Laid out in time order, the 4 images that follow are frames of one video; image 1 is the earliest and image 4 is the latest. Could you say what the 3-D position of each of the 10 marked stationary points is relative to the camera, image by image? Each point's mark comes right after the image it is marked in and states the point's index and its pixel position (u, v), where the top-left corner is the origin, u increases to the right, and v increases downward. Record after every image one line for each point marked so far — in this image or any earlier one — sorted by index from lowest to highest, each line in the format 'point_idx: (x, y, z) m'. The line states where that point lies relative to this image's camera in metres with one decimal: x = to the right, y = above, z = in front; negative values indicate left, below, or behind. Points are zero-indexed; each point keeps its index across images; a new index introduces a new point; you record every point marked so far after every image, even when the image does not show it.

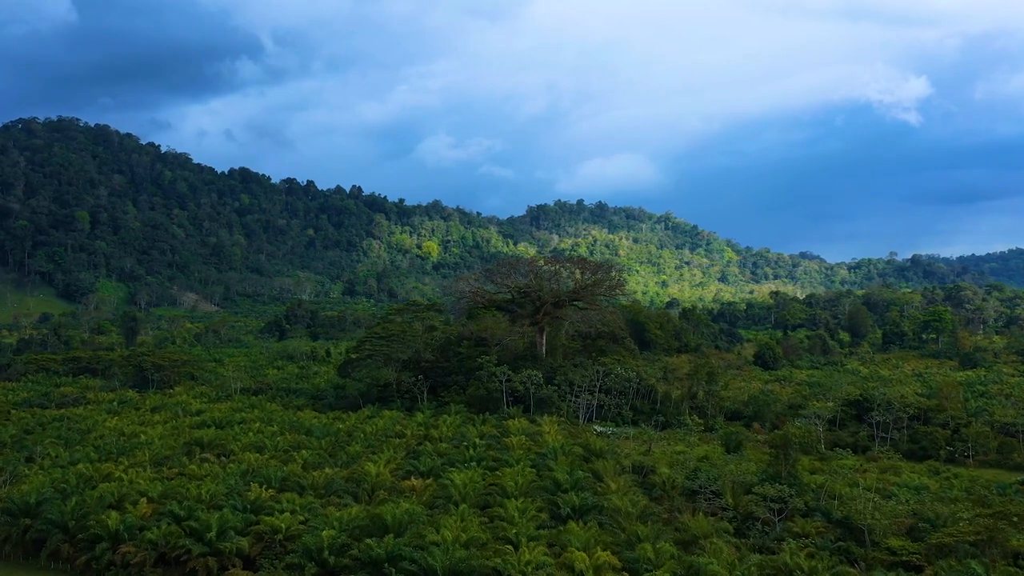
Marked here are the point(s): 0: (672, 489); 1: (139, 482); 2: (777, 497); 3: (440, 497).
0: (+4.0, -5.0, +17.0) m
1: (-9.6, -5.0, +17.5) m
2: (+6.2, -4.9, +16.0) m
3: (-1.7, -4.9, +15.9) m
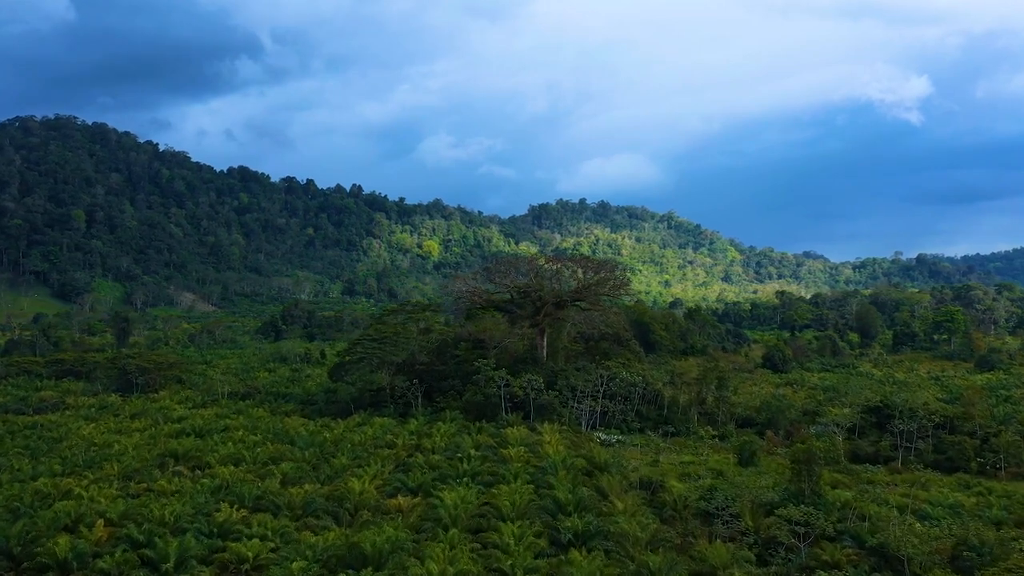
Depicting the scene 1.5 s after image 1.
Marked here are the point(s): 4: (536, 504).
0: (+3.9, -5.0, +15.5) m
1: (-9.7, -5.0, +16.0) m
2: (+6.1, -4.9, +14.4) m
3: (-1.8, -4.9, +14.3) m
4: (+0.5, -4.8, +15.0) m
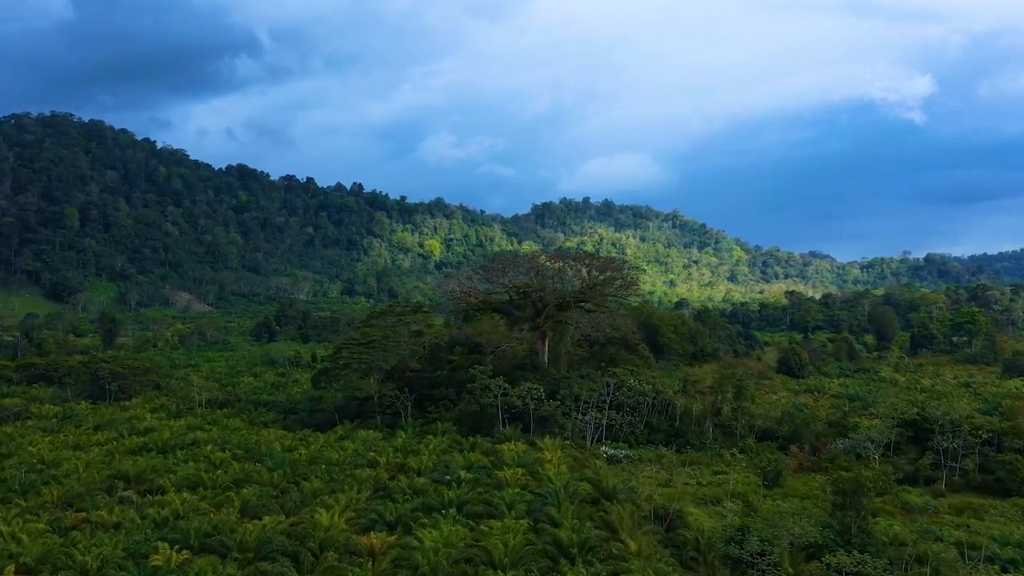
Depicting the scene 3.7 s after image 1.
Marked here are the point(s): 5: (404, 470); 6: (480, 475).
0: (+3.8, -5.0, +13.1) m
1: (-9.8, -5.0, +13.6) m
2: (+6.0, -4.9, +12.0) m
3: (-1.9, -4.9, +11.9) m
4: (+0.4, -4.8, +12.6) m
5: (-3.0, -5.1, +18.9) m
6: (-0.8, -4.9, +17.8) m
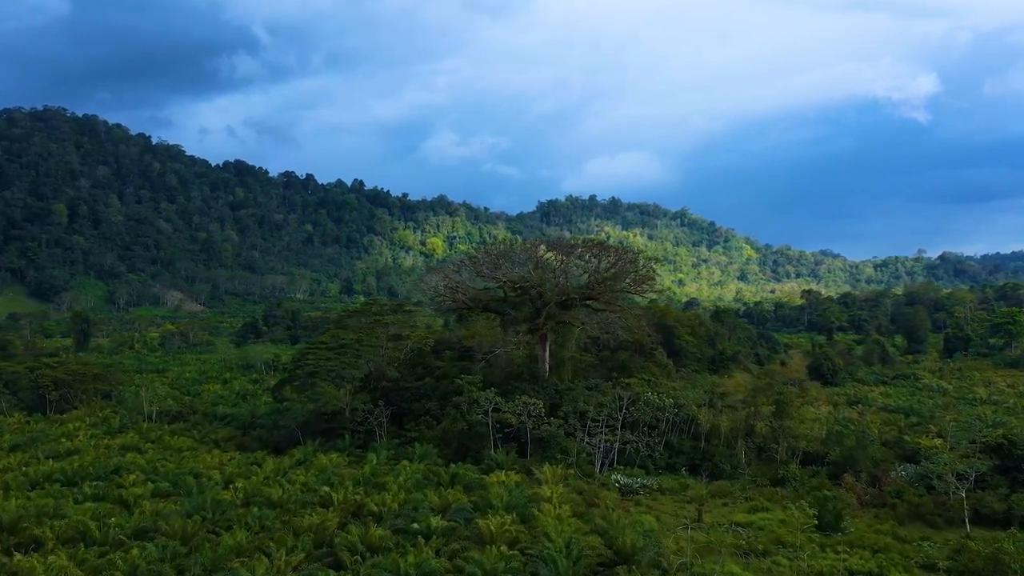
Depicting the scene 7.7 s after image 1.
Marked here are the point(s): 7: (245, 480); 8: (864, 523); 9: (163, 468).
0: (+3.5, -4.9, +8.8) m
1: (-10.1, -4.8, +9.5) m
2: (+5.7, -4.7, +7.7) m
3: (-2.2, -4.7, +7.7) m
4: (+0.1, -4.6, +8.4) m
5: (-3.2, -4.9, +14.7) m
6: (-1.1, -4.7, +13.6) m
7: (-6.7, -4.9, +17.5) m
8: (+8.3, -5.5, +16.2) m
9: (-9.7, -5.0, +18.9) m
